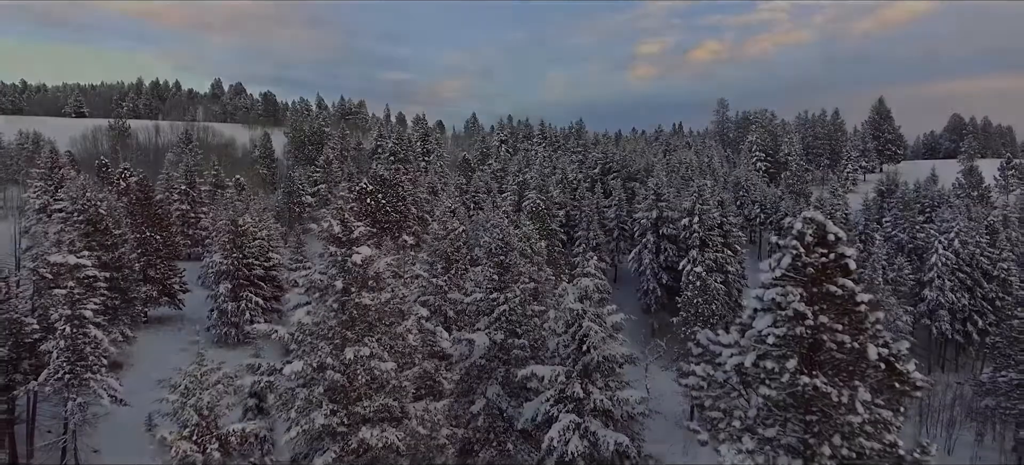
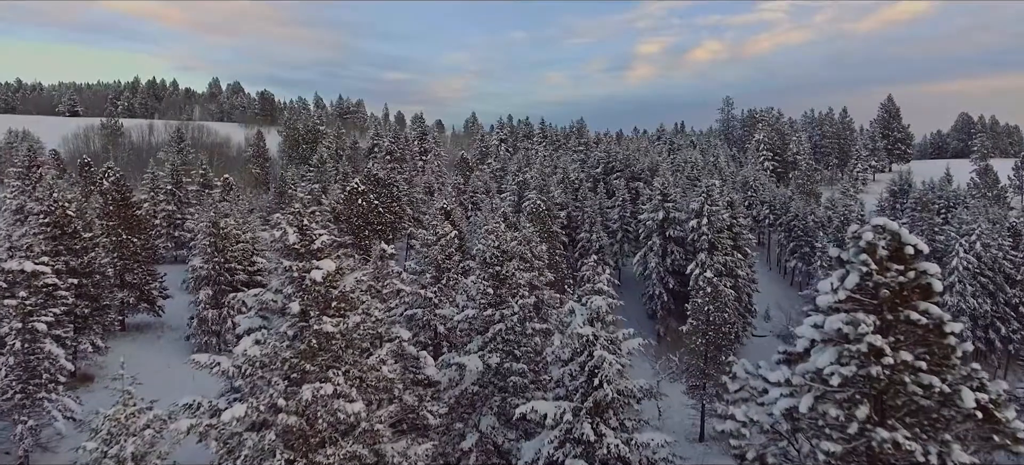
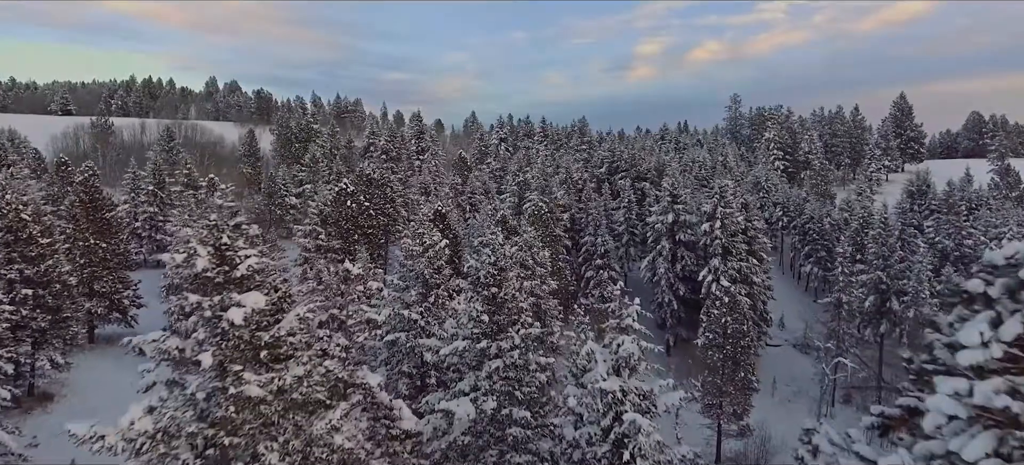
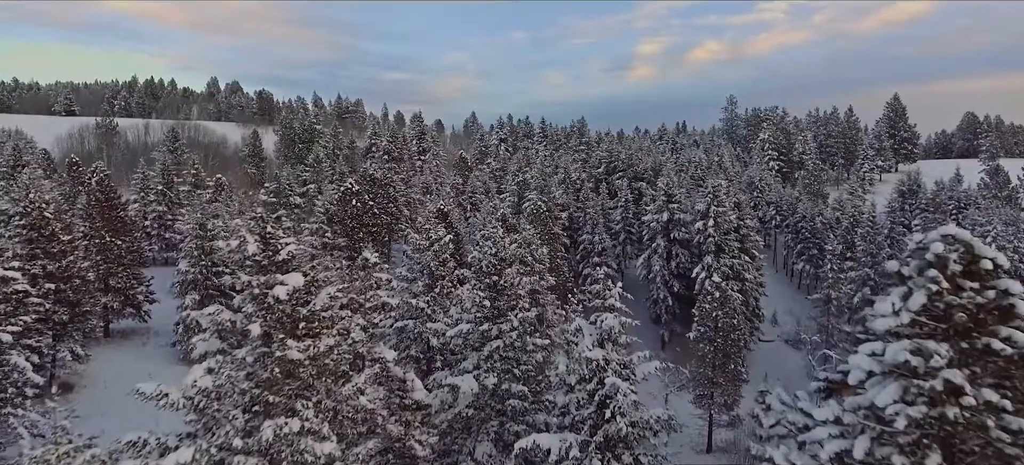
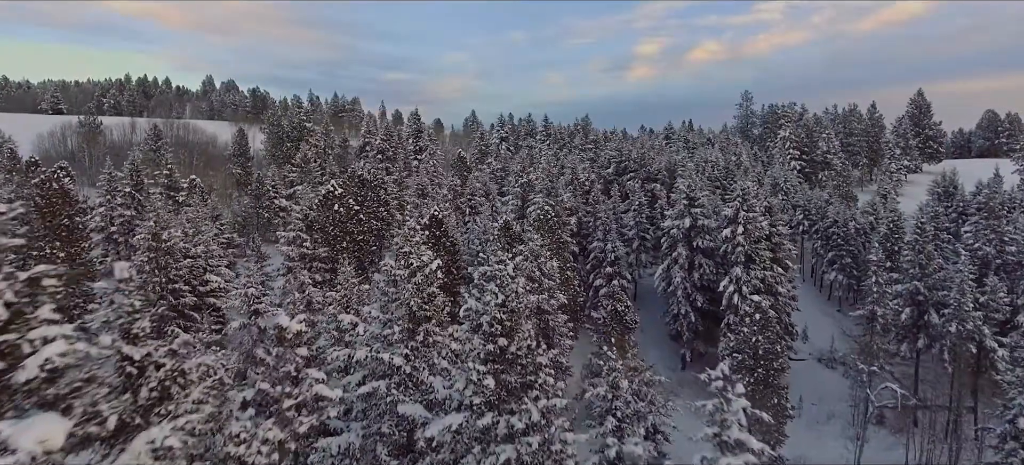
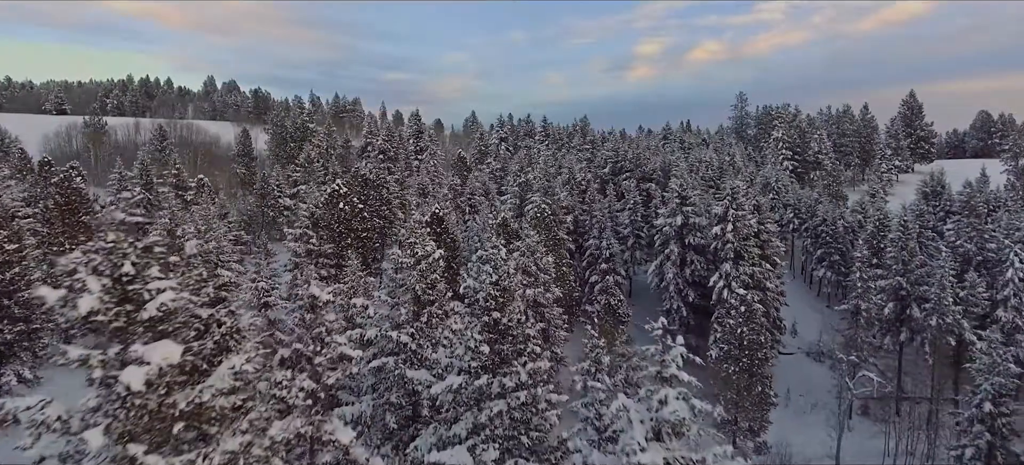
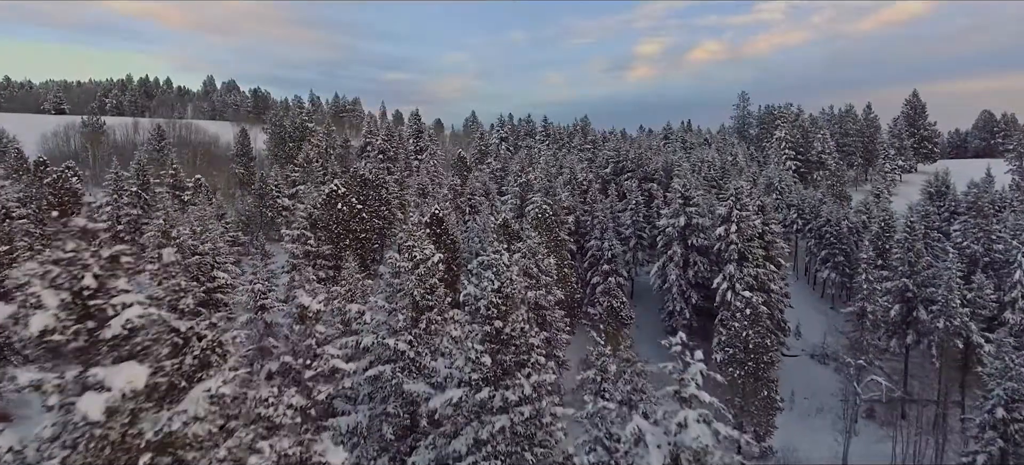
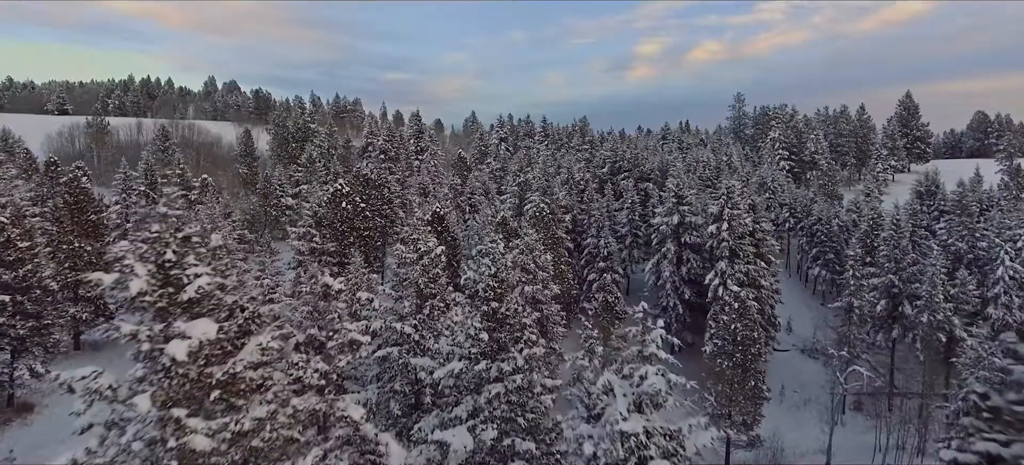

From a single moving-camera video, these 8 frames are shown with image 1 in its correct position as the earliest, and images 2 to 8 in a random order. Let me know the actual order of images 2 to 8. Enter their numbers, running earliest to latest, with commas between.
2, 4, 3, 8, 6, 7, 5
